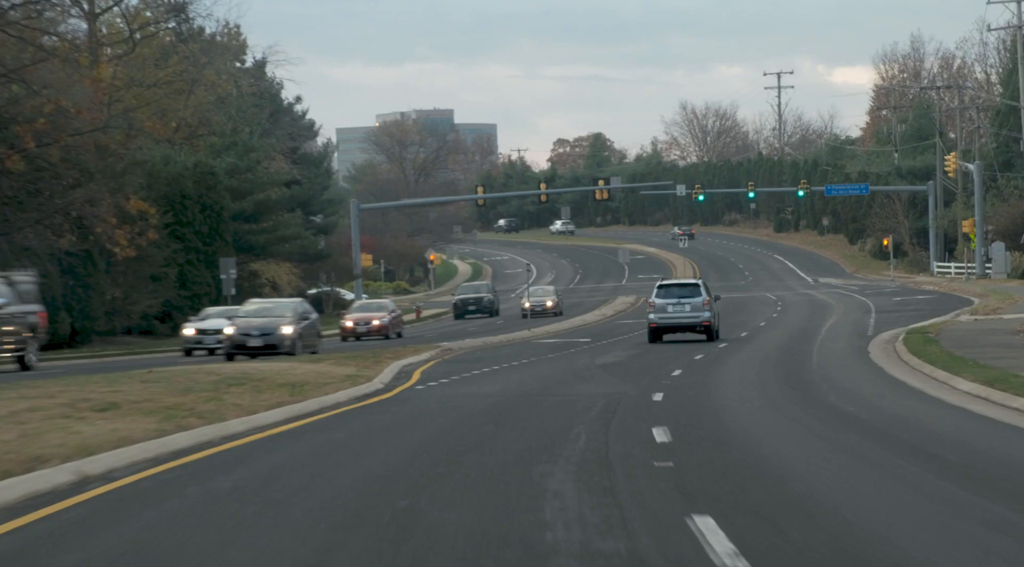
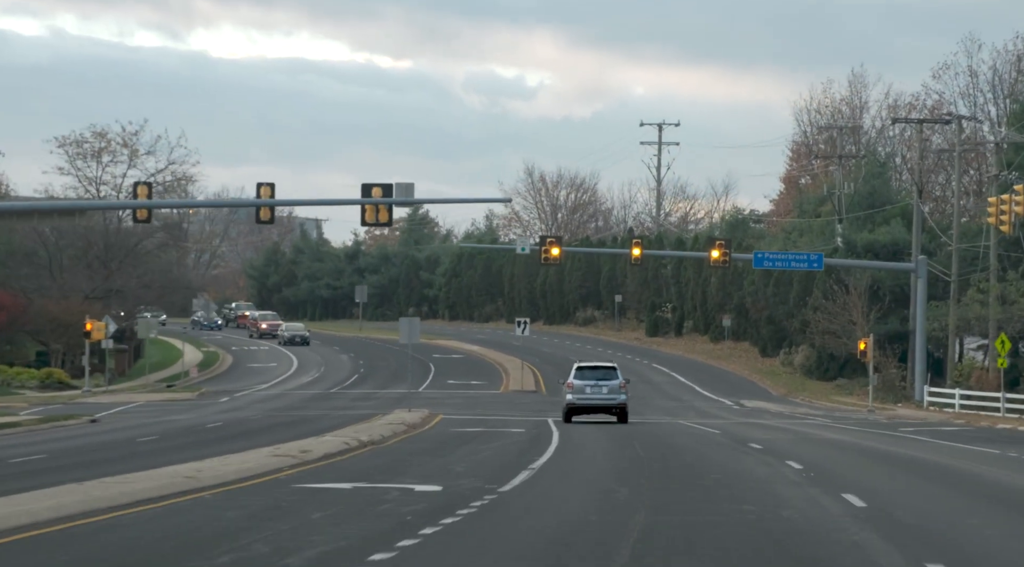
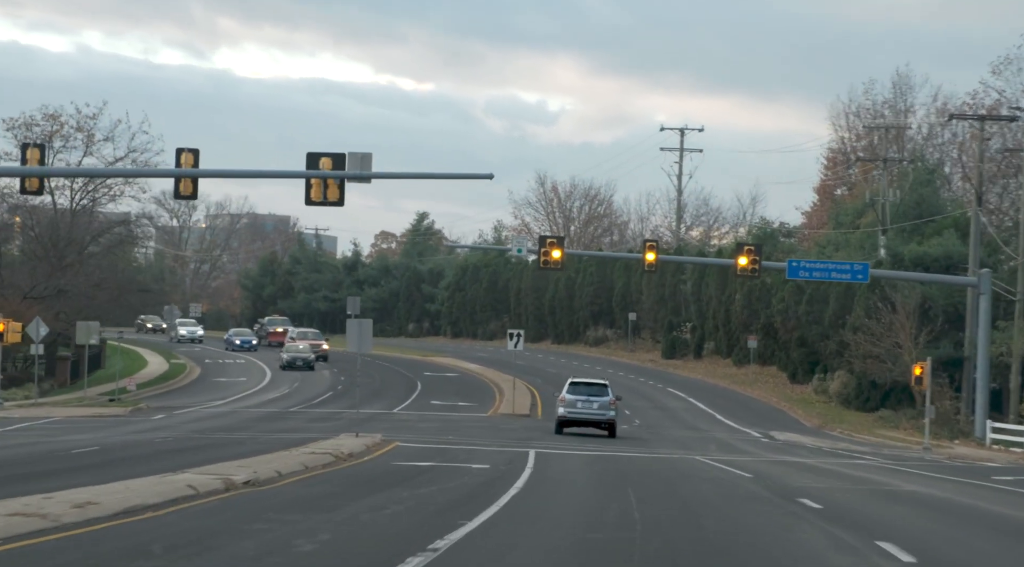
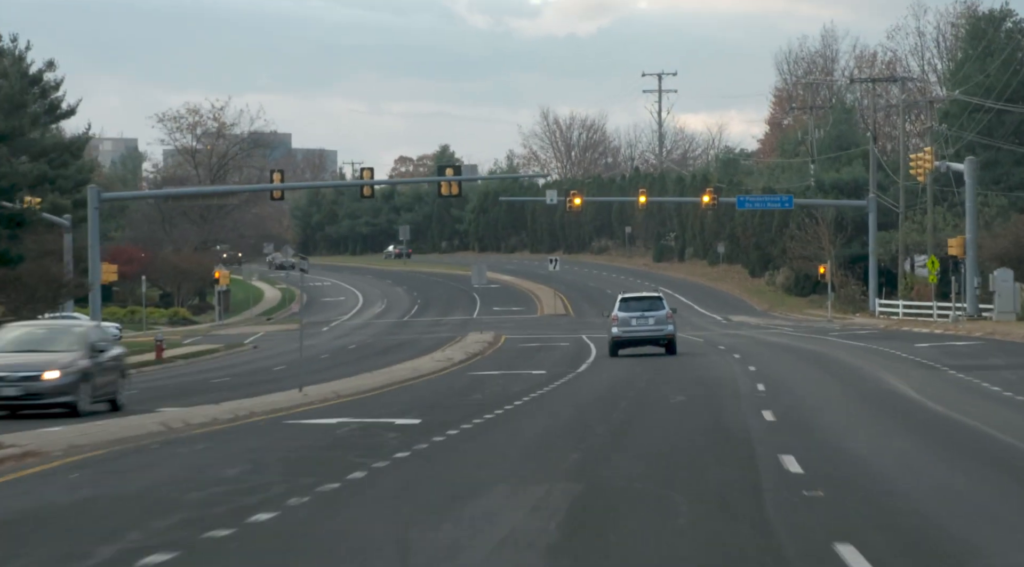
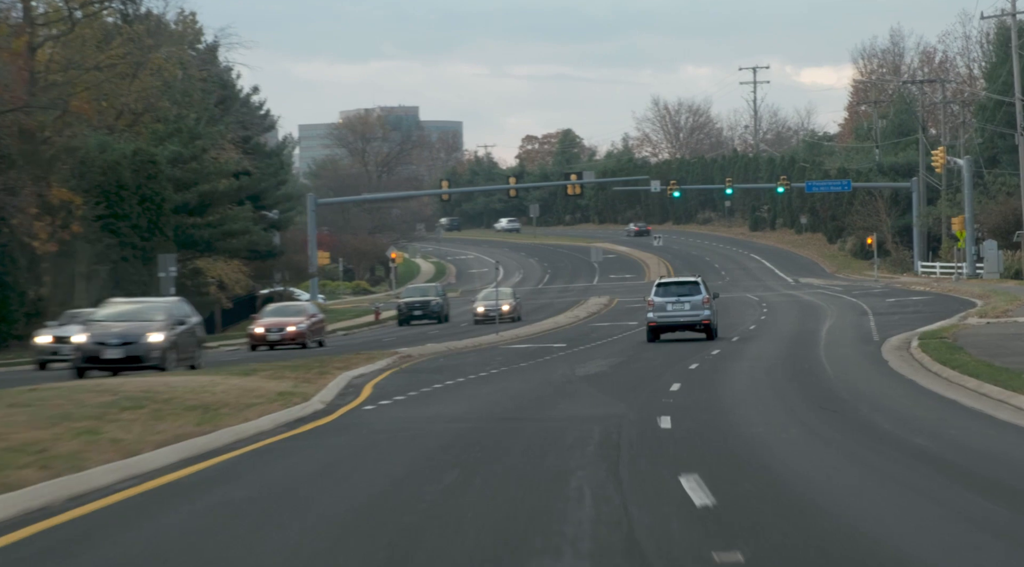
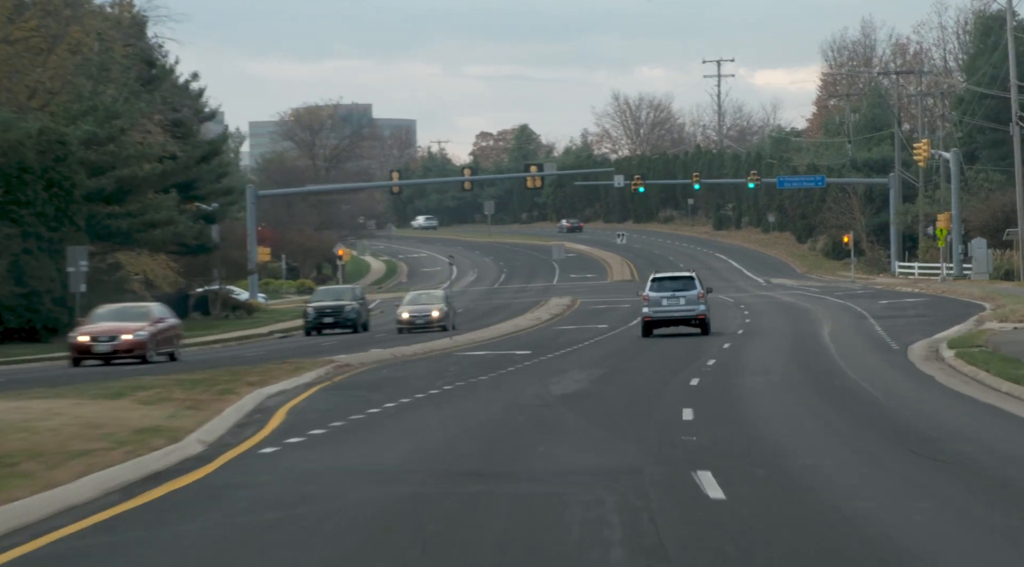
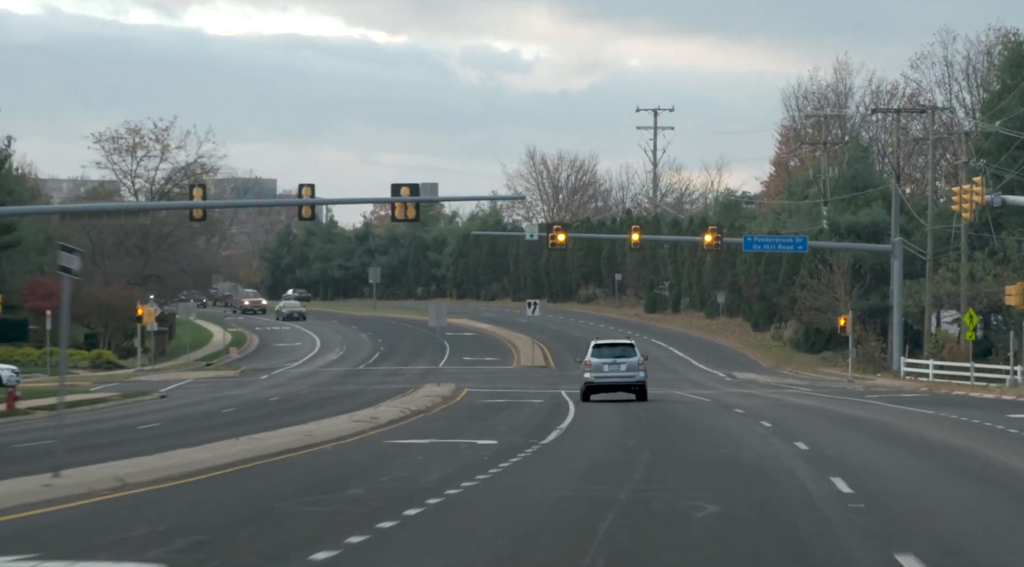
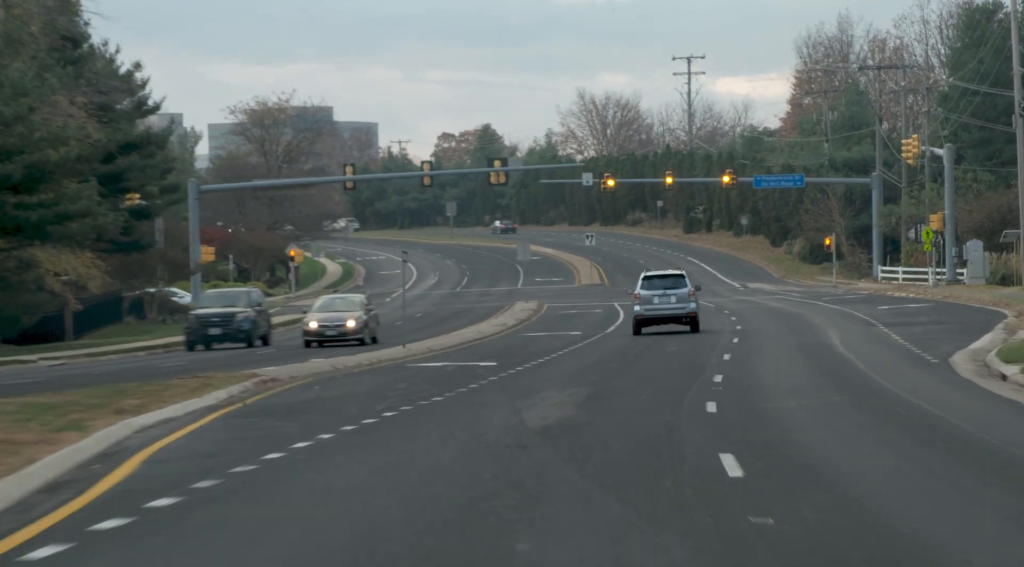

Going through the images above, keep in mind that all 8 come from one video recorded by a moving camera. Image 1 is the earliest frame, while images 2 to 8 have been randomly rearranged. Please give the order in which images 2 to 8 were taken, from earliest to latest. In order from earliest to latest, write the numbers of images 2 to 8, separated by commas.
5, 6, 8, 4, 7, 2, 3
